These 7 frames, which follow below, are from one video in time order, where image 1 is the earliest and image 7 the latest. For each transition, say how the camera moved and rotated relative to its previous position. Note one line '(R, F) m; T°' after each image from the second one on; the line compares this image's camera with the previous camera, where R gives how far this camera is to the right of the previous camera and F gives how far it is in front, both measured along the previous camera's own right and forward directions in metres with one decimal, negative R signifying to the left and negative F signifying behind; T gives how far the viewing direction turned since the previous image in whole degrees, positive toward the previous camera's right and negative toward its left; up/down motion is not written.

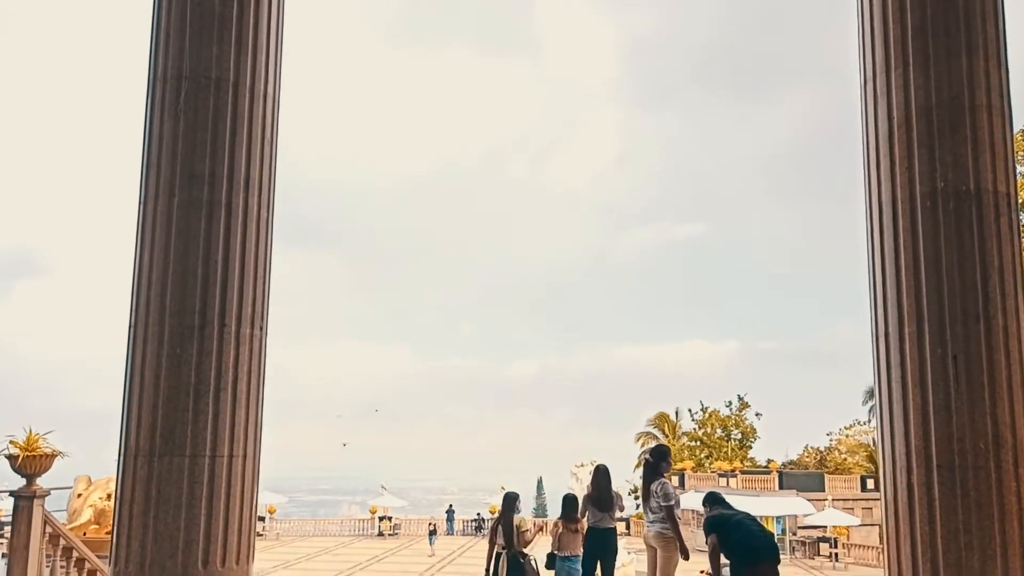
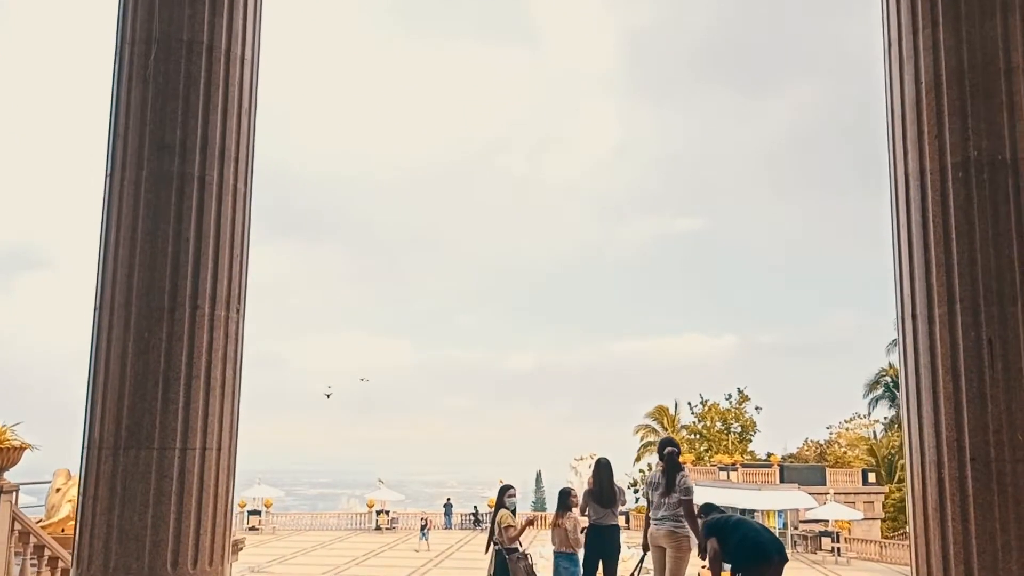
(0.0, +0.3) m; 0°
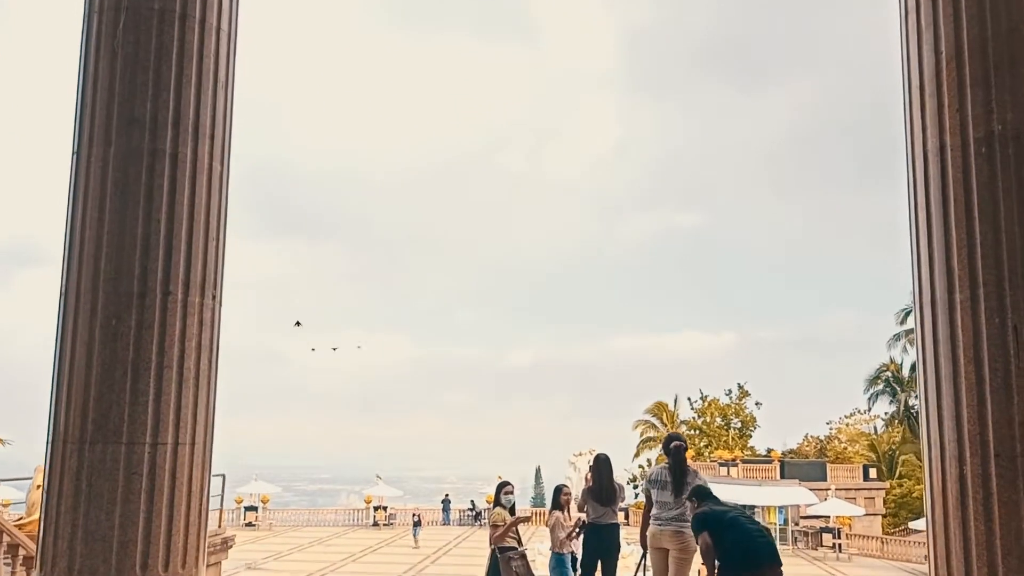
(0.0, +0.2) m; 0°
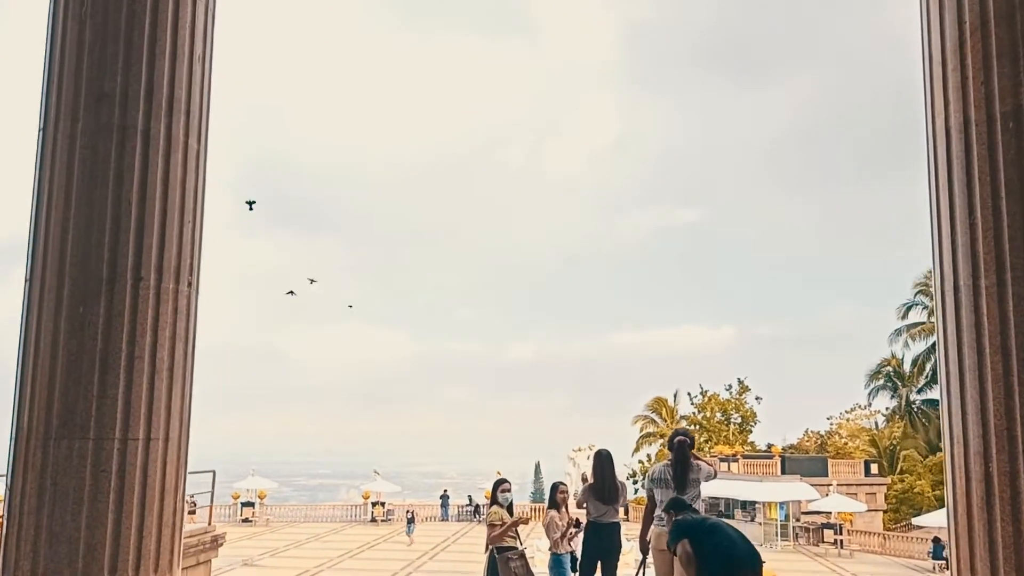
(0.0, +0.2) m; 0°
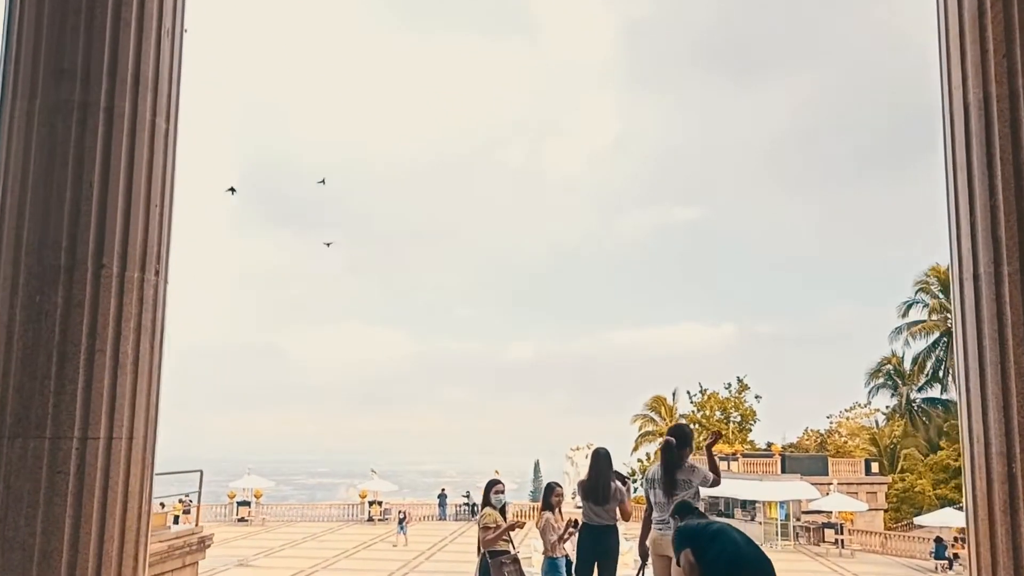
(0.0, +0.2) m; 0°
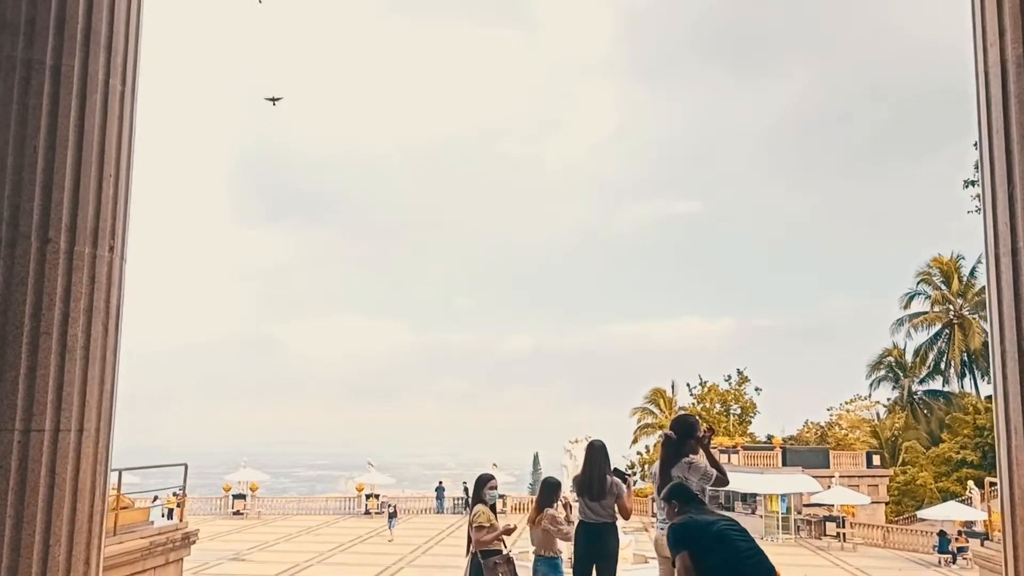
(0.0, +0.3) m; 0°
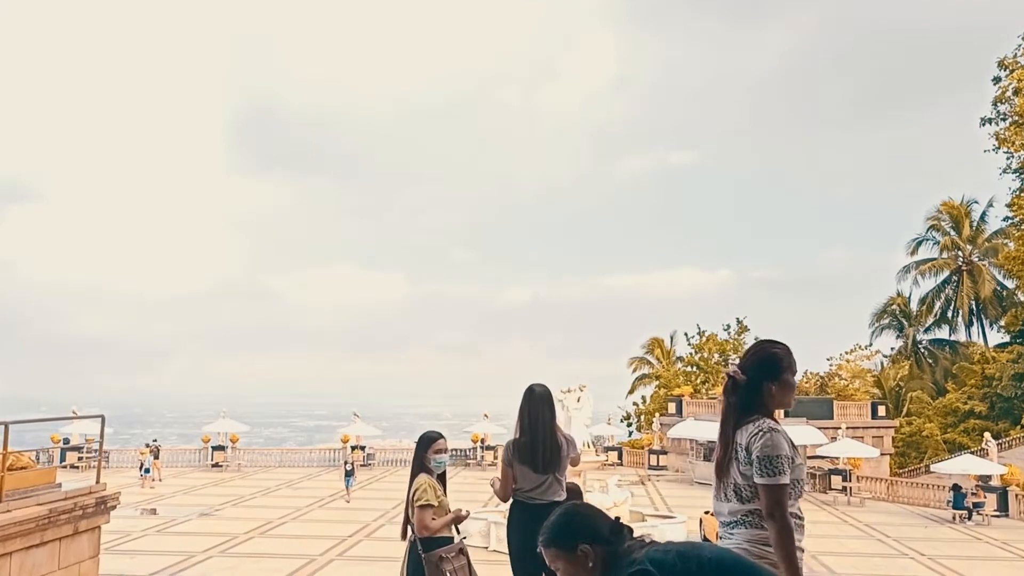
(+0.2, +1.4) m; 0°
